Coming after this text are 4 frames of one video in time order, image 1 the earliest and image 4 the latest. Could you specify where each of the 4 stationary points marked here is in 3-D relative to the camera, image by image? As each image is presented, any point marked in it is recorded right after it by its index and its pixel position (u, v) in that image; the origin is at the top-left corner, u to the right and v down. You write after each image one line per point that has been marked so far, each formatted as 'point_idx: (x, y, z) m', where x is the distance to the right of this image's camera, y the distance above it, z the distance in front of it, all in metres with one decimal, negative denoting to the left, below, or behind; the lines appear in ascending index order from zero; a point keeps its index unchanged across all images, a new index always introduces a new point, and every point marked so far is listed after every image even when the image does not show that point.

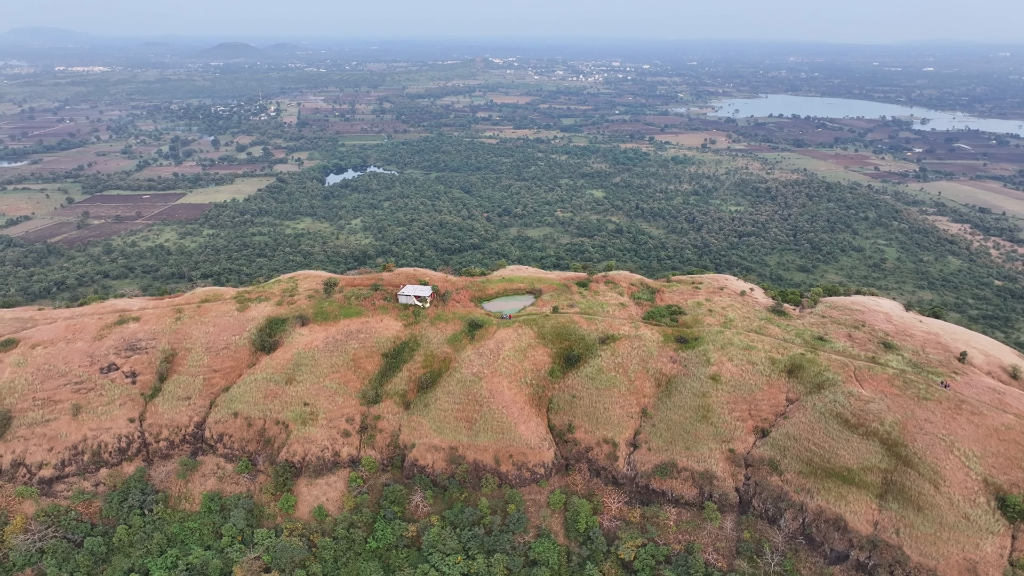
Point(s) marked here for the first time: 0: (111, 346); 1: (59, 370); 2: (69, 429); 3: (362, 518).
0: (-10.5, -1.5, +18.8) m
1: (-11.4, -2.1, +17.9) m
2: (-10.5, -3.3, +17.0) m
3: (-3.4, -5.2, +16.6) m
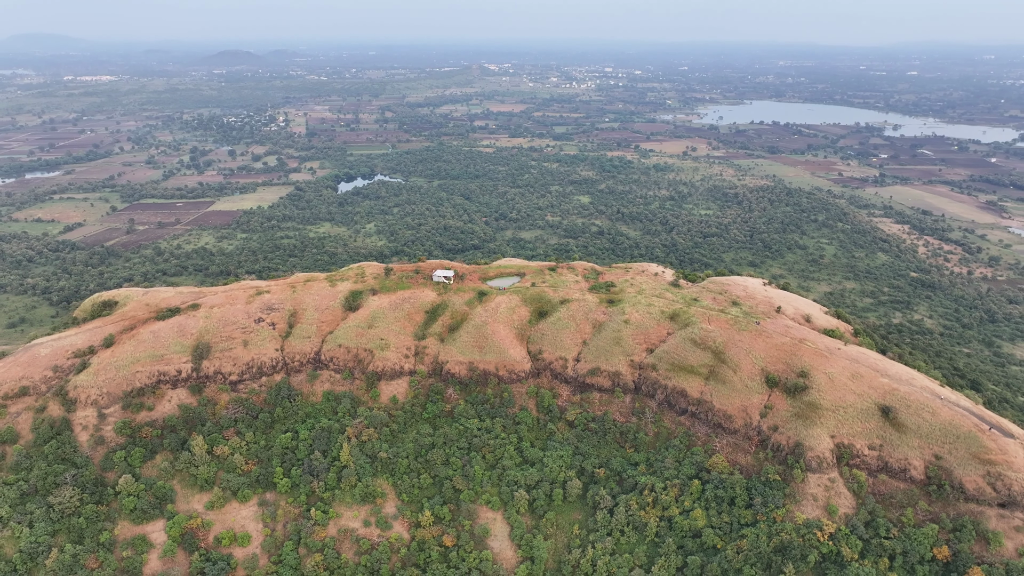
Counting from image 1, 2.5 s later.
0: (-10.8, -0.8, +30.6) m
1: (-11.7, -1.4, +29.6) m
2: (-10.8, -2.6, +28.7) m
3: (-3.6, -4.5, +28.4) m
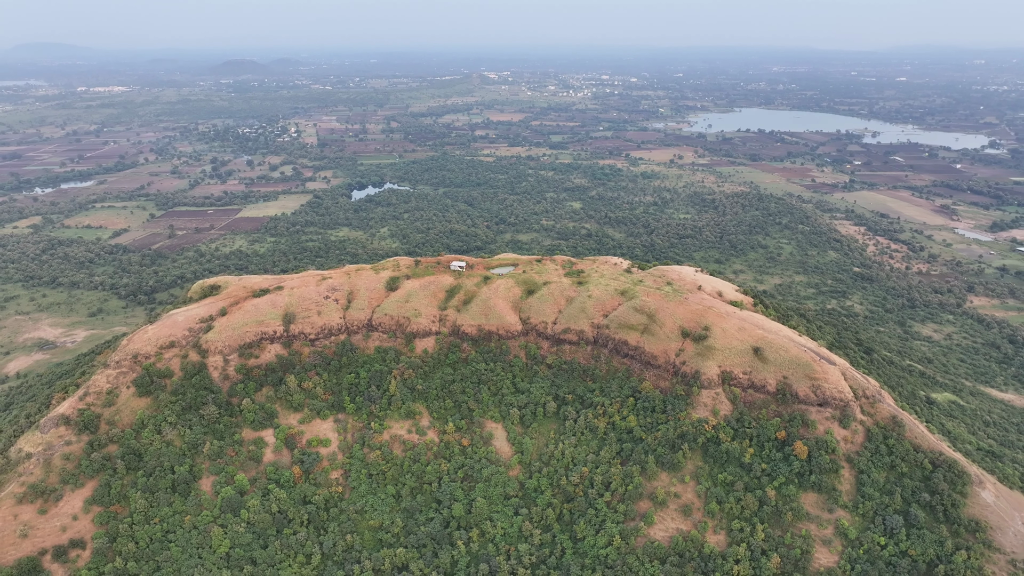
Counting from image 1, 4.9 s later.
0: (-11.0, 0.0, +42.3) m
1: (-11.9, -0.6, +41.4) m
2: (-11.0, -1.8, +40.5) m
3: (-3.8, -3.6, +40.1) m
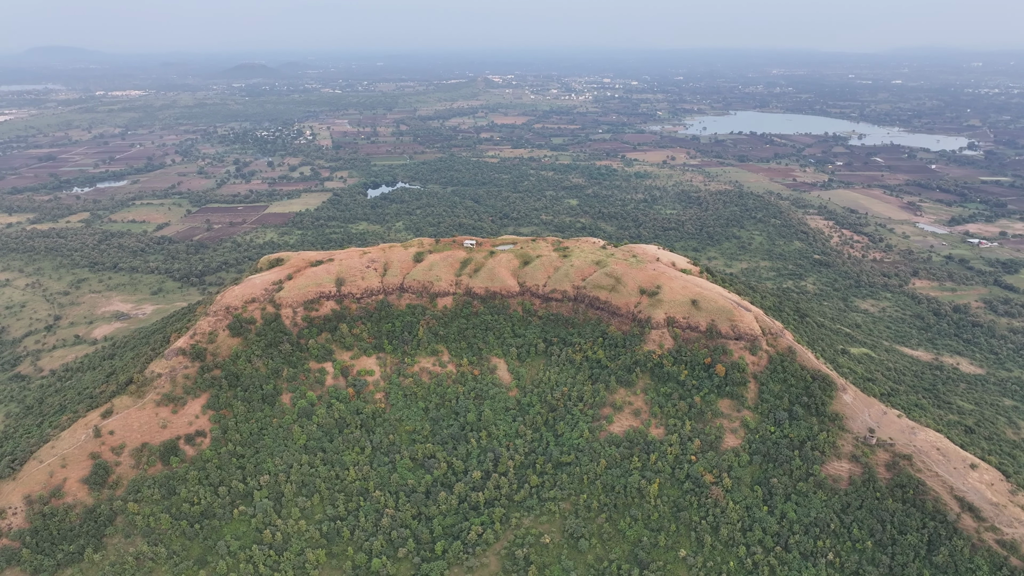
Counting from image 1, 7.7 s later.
0: (-11.0, +2.1, +54.3) m
1: (-11.9, +1.6, +53.4) m
2: (-11.0, +0.4, +52.5) m
3: (-3.8, -1.5, +52.0) m
